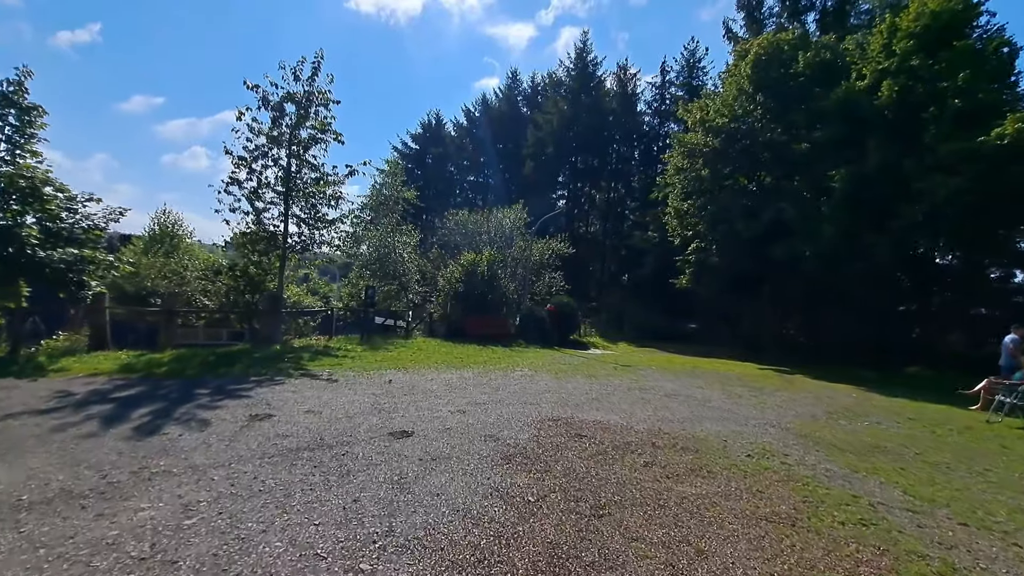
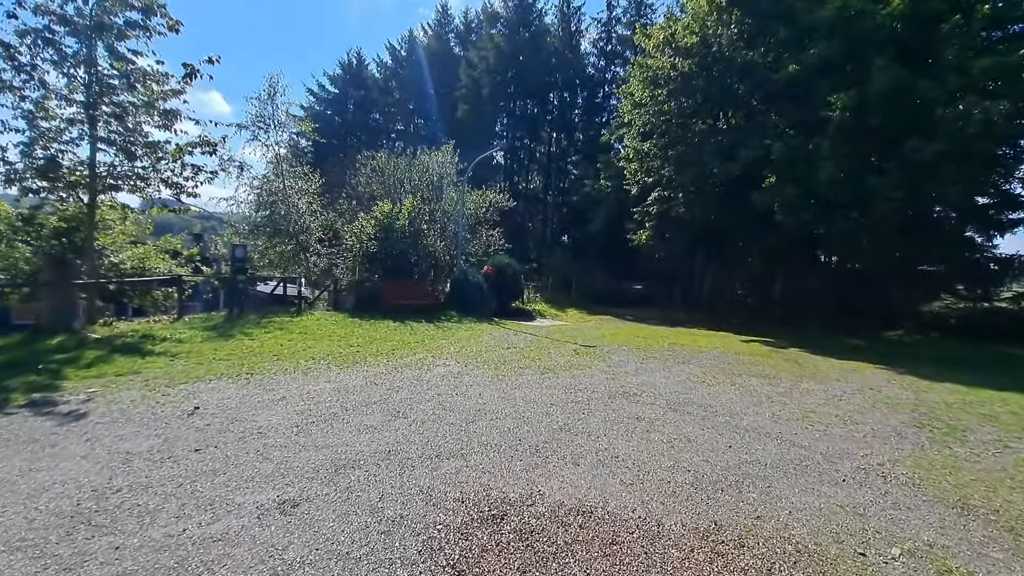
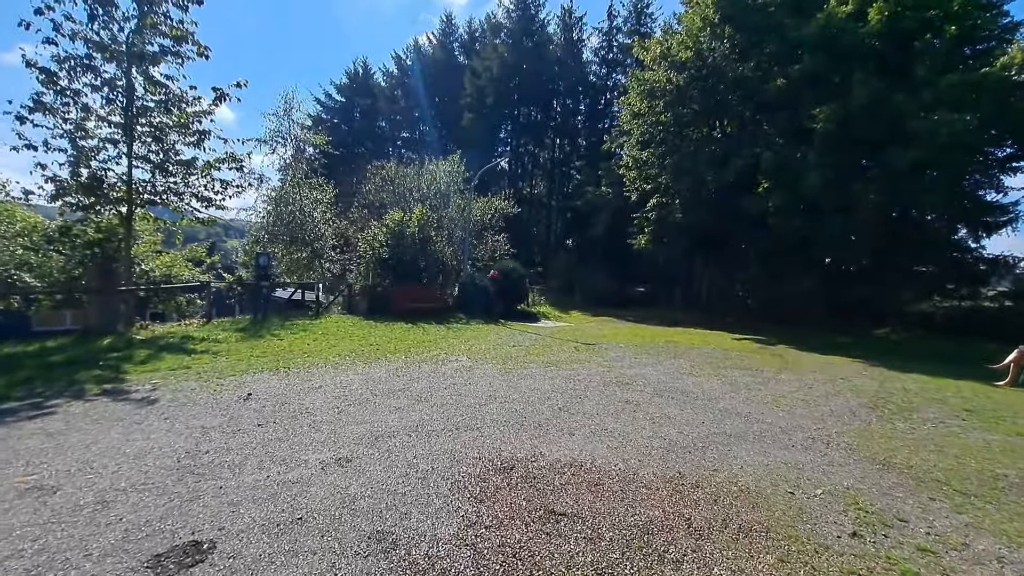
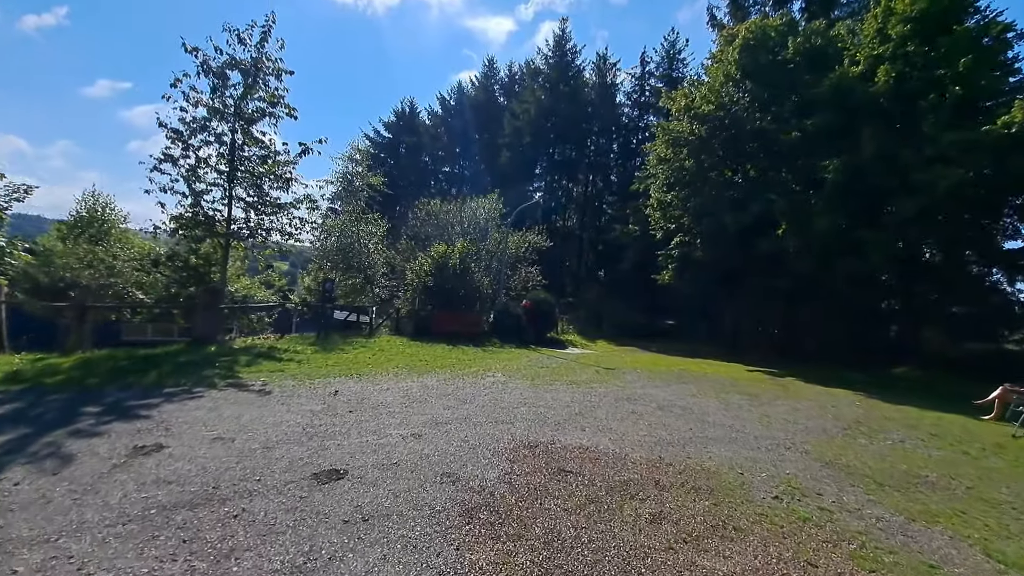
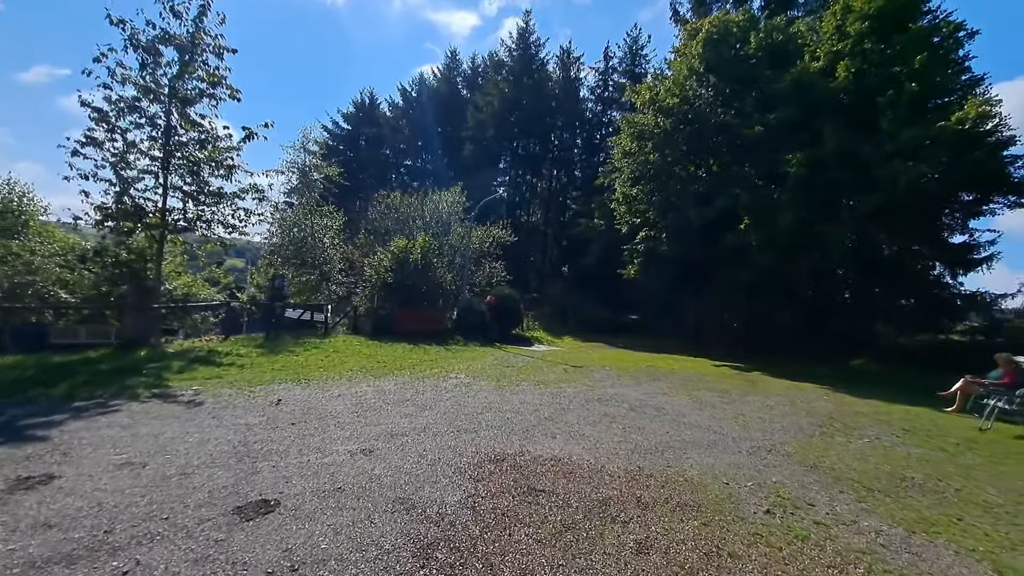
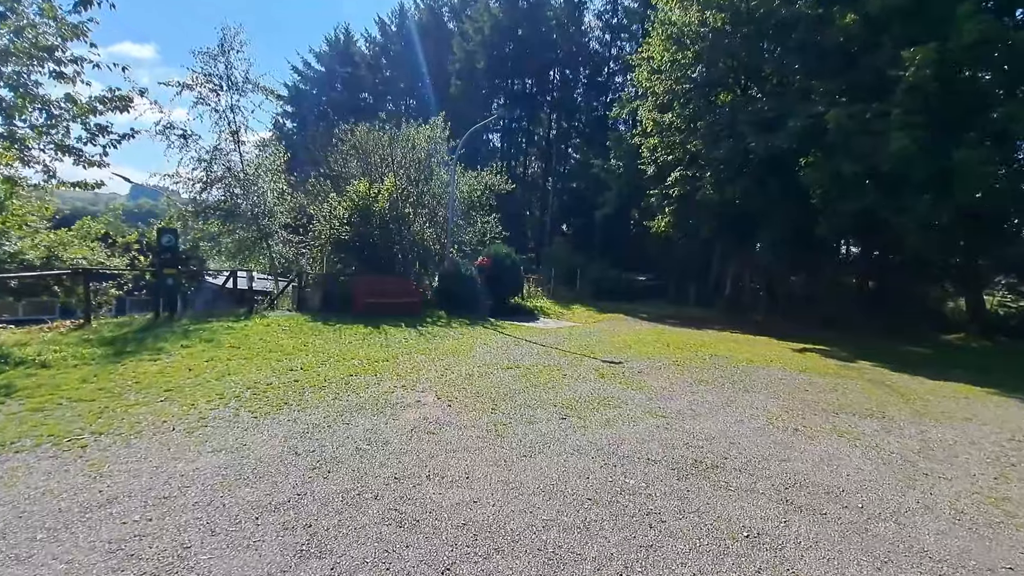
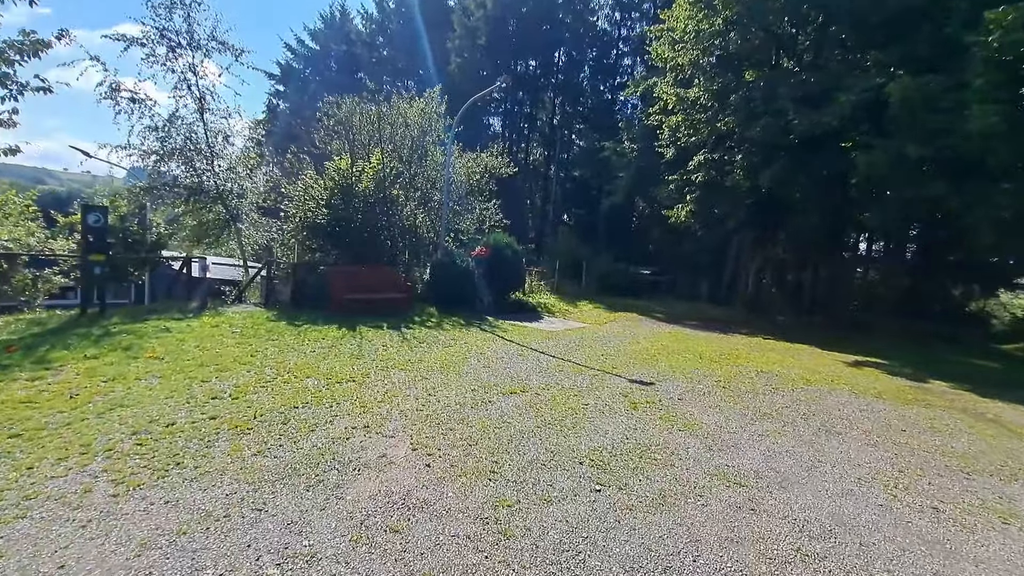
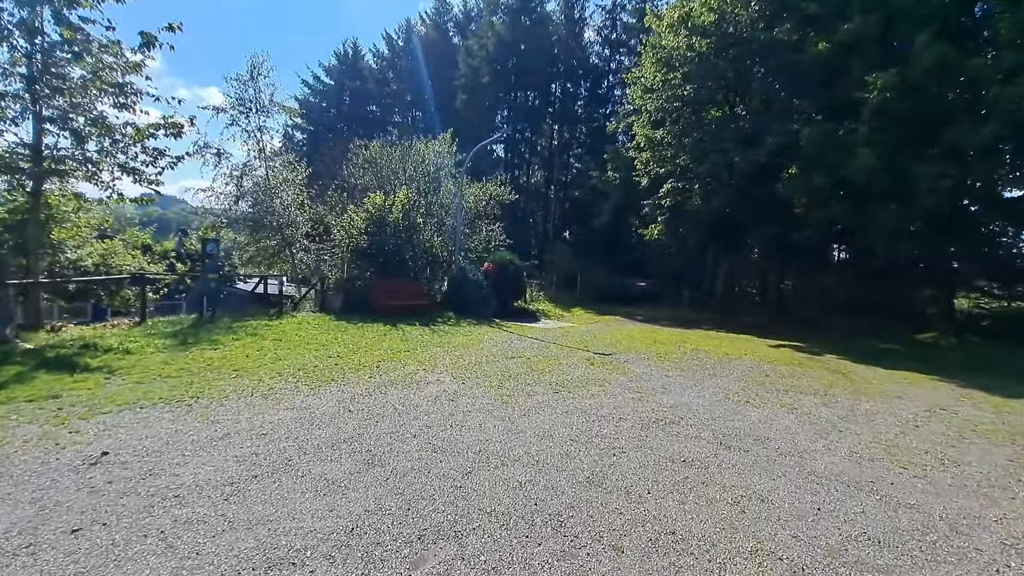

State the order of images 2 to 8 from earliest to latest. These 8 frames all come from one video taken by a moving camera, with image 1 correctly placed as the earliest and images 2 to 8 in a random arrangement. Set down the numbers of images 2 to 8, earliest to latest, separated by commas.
4, 5, 3, 2, 8, 6, 7
